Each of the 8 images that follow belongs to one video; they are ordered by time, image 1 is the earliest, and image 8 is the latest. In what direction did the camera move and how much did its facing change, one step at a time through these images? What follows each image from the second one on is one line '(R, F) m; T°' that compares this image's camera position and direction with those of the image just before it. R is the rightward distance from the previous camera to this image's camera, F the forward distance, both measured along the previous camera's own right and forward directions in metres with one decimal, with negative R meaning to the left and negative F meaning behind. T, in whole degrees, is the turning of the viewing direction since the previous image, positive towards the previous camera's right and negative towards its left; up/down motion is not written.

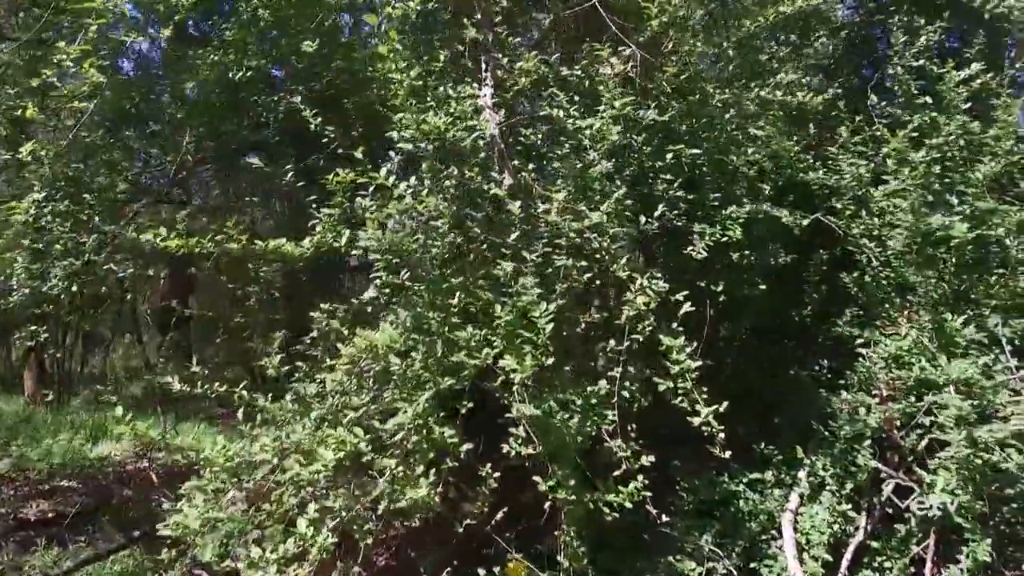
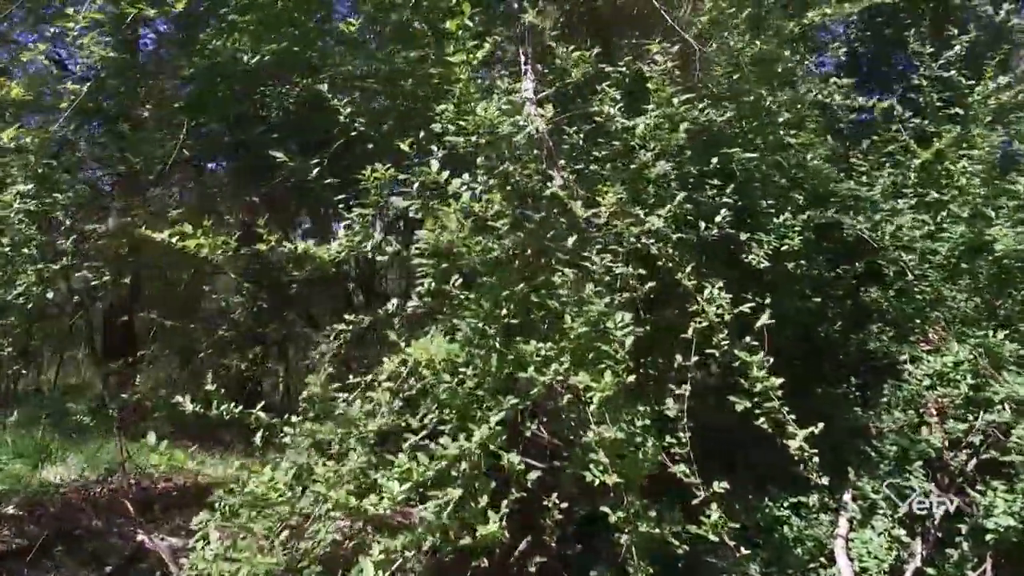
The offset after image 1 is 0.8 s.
(-0.4, +0.3) m; +4°
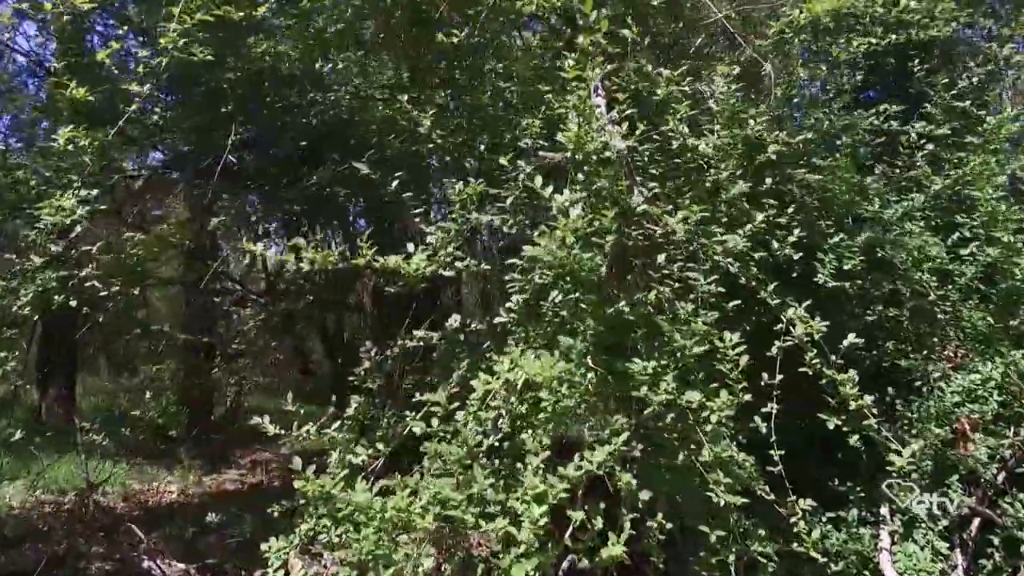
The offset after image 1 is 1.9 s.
(-0.6, +0.1) m; +5°
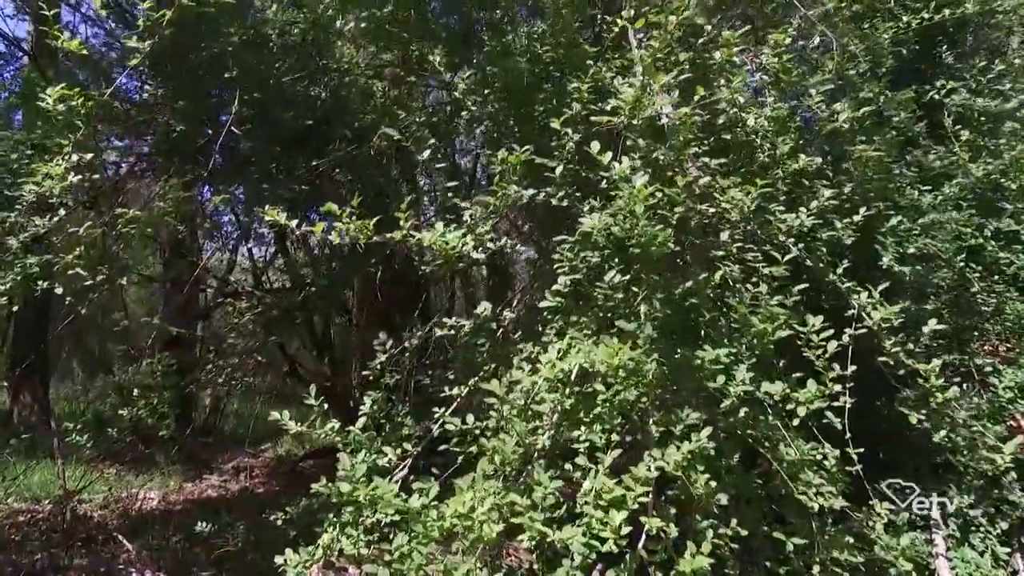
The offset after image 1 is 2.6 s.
(-0.2, +0.3) m; +2°
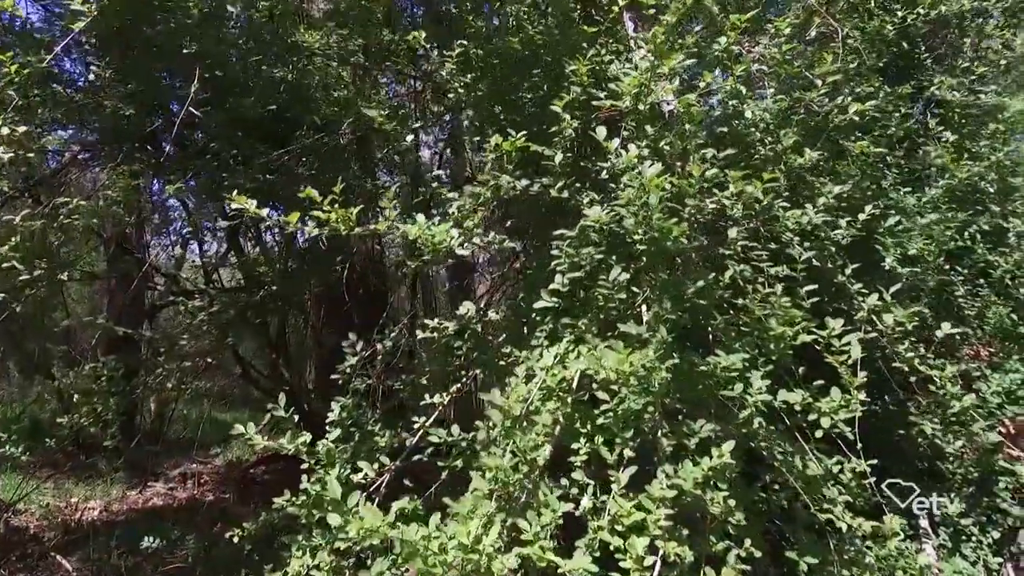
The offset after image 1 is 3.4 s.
(-0.1, +0.2) m; +4°
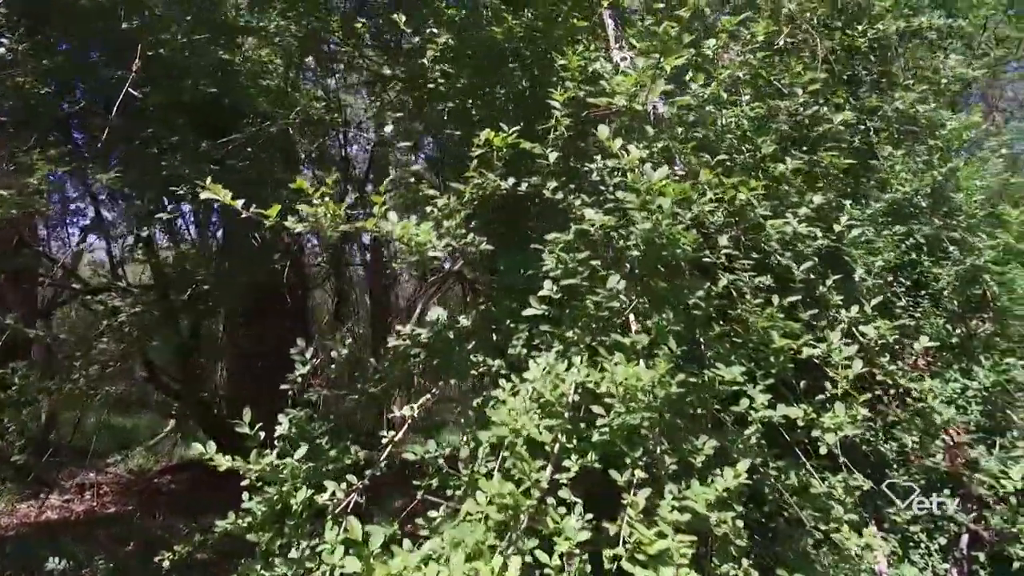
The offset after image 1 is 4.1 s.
(-0.2, +0.2) m; +7°
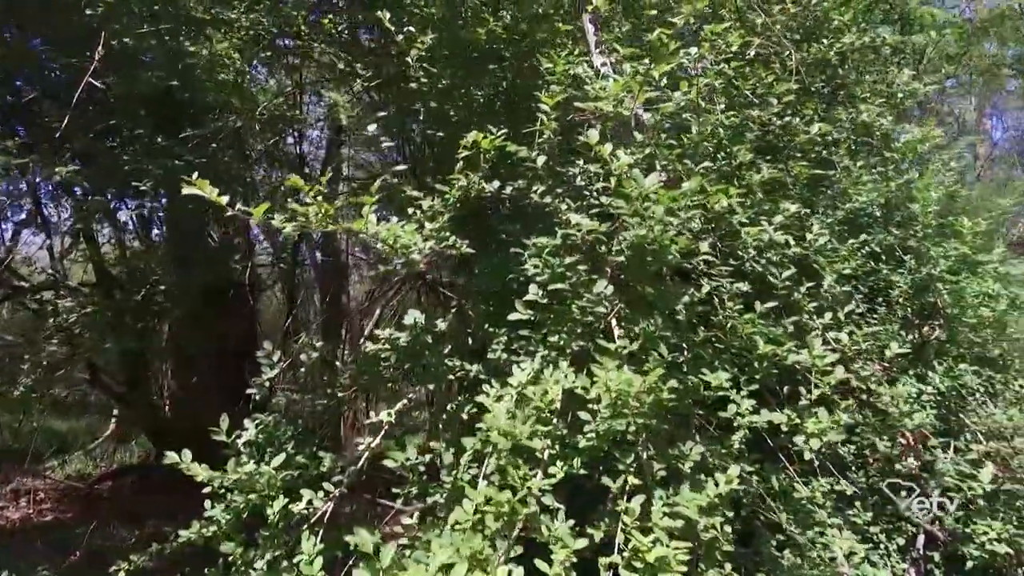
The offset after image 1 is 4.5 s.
(-0.1, 0.0) m; +4°
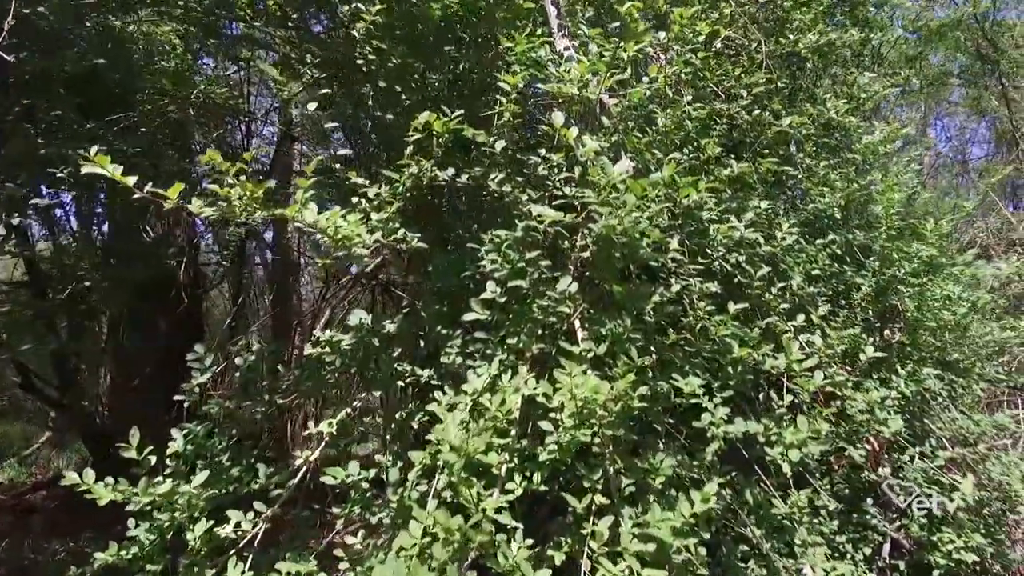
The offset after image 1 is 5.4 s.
(0.0, +0.2) m; +3°
